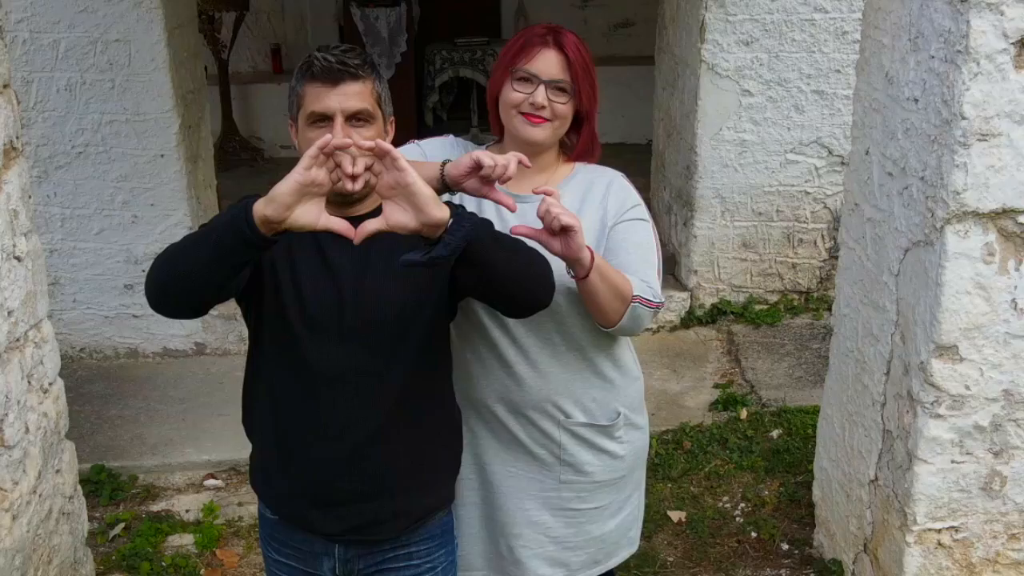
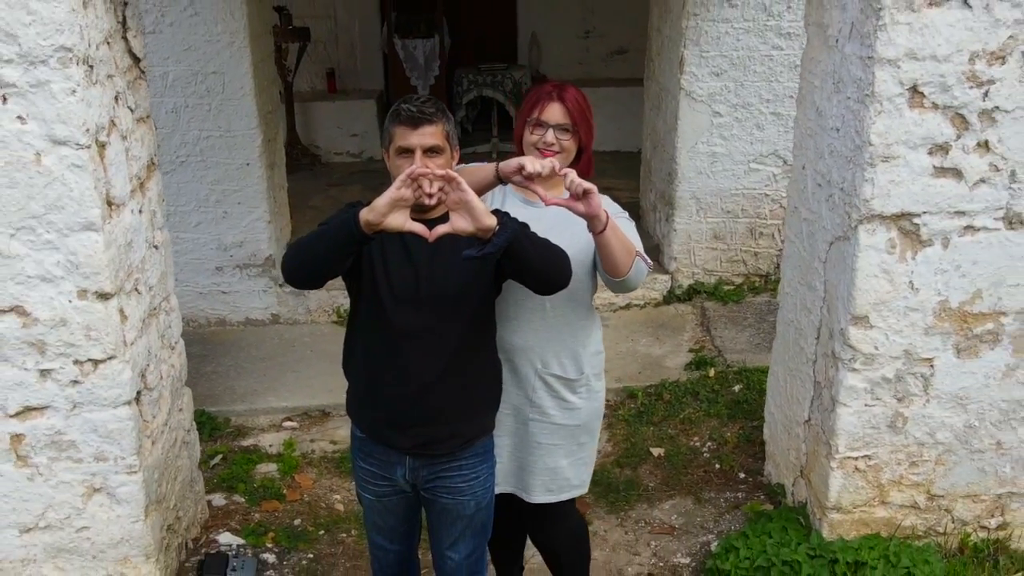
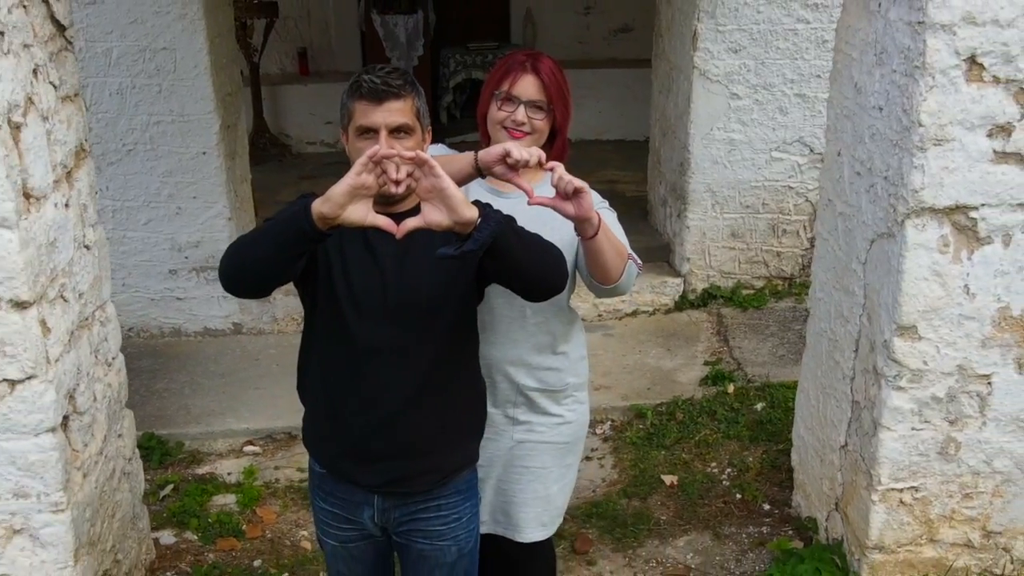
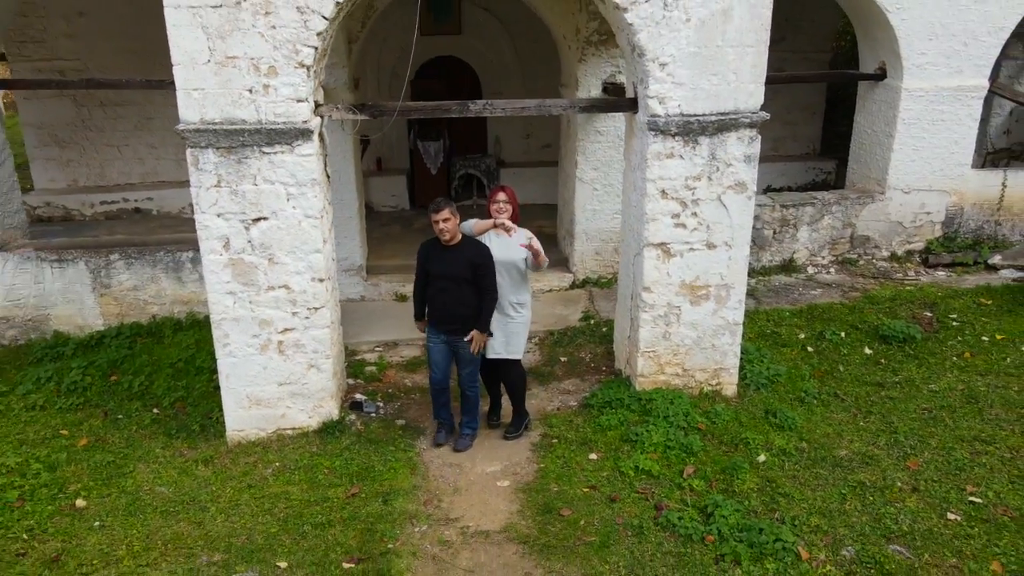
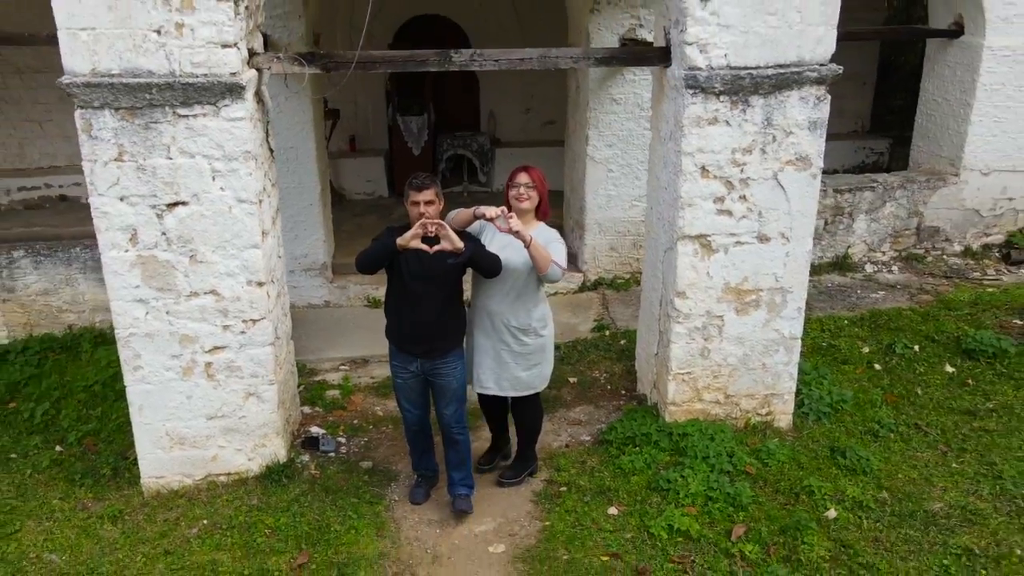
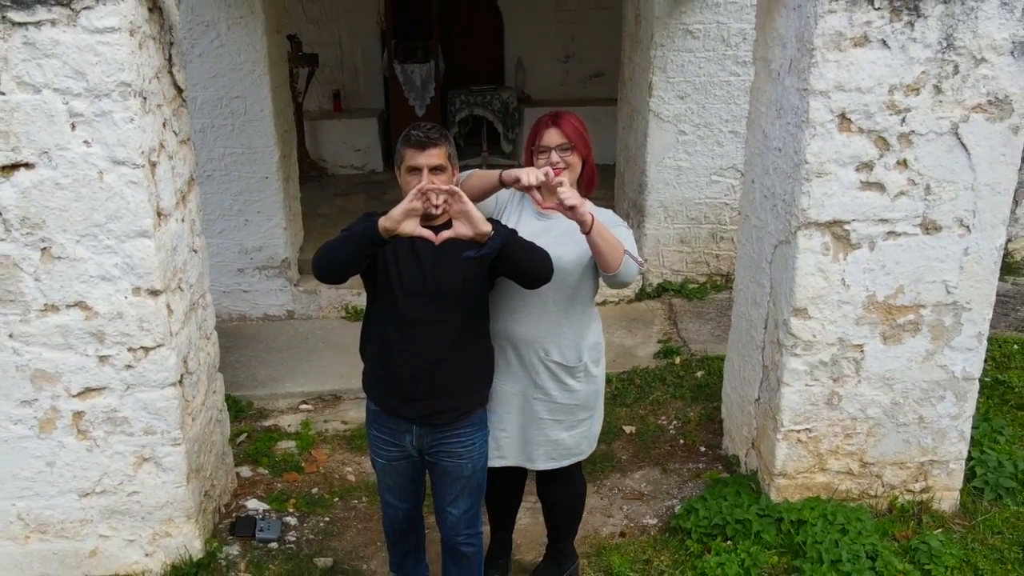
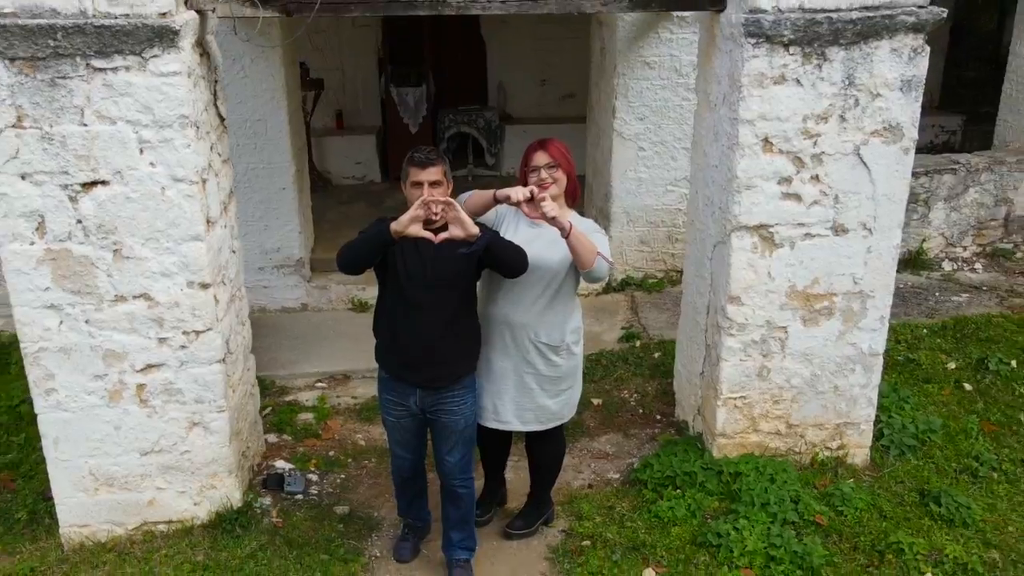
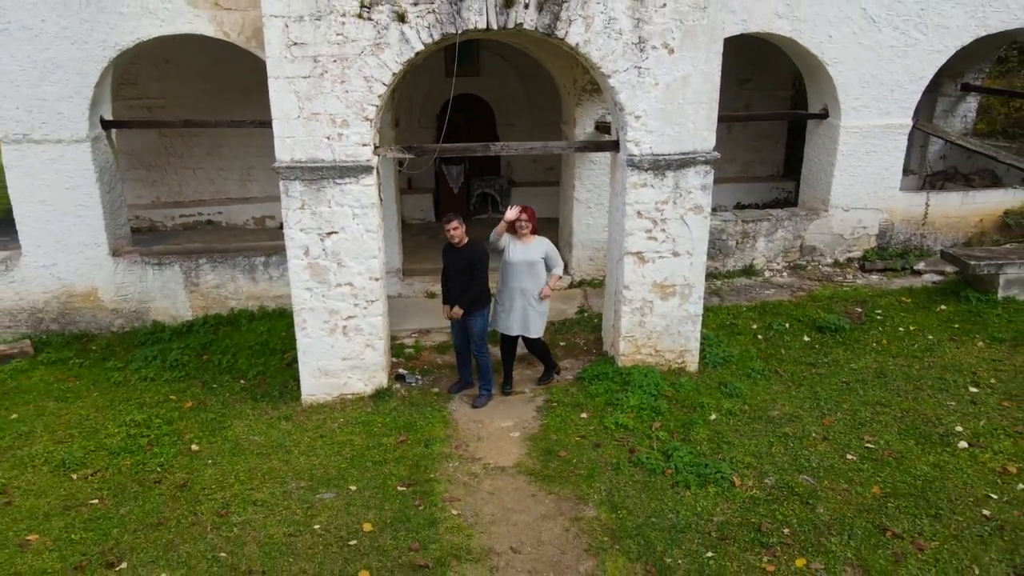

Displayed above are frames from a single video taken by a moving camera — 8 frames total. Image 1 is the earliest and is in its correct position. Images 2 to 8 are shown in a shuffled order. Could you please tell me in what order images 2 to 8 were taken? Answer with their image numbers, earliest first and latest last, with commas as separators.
3, 2, 6, 7, 5, 4, 8
